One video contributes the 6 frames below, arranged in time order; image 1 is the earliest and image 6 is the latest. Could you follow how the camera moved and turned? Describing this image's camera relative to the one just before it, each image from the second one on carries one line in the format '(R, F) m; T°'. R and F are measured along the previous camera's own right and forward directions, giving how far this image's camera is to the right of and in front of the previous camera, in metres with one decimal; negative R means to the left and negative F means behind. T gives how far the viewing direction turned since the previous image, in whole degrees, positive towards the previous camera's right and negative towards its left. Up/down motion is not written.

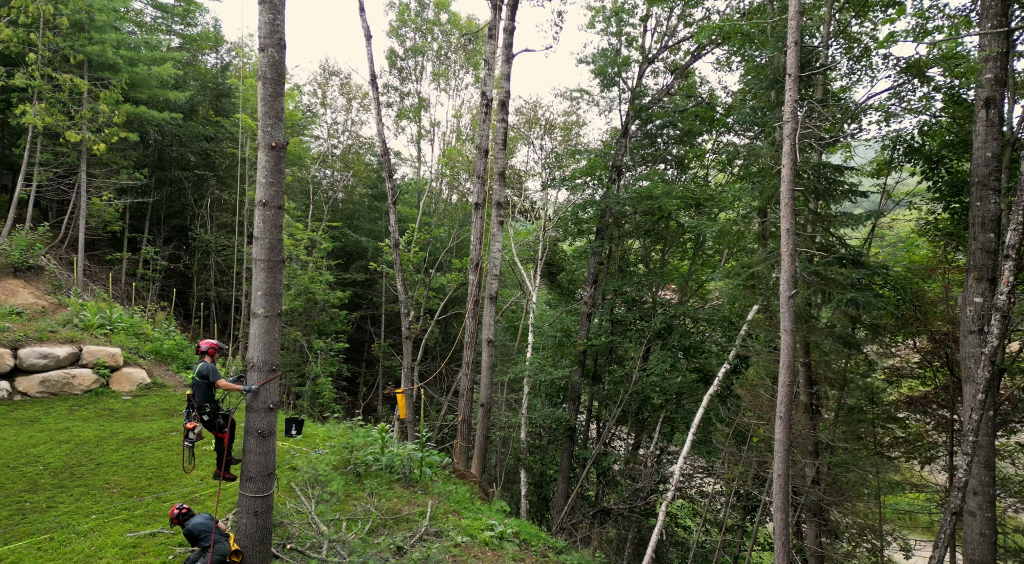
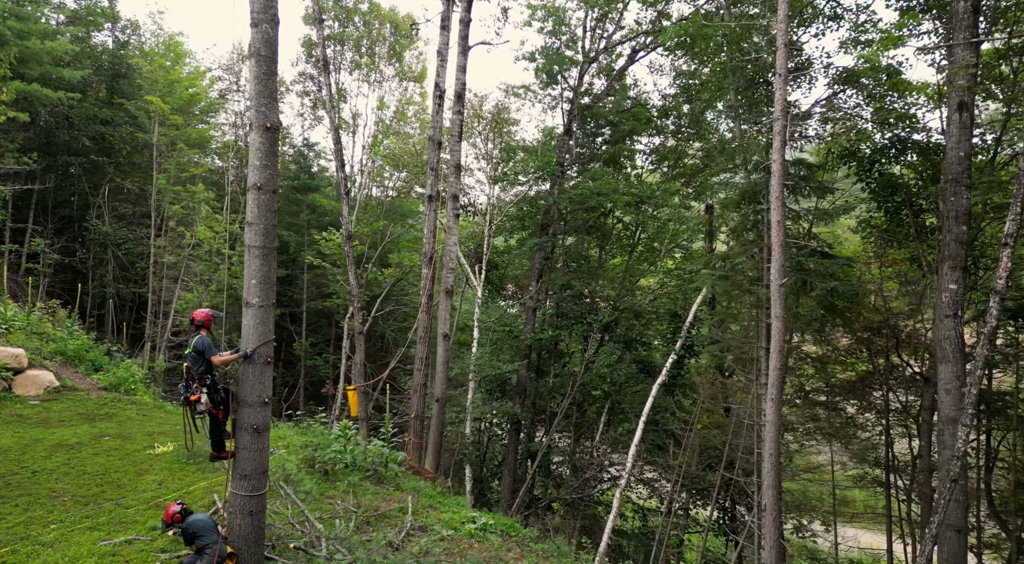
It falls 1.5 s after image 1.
(-1.5, +0.1) m; +9°
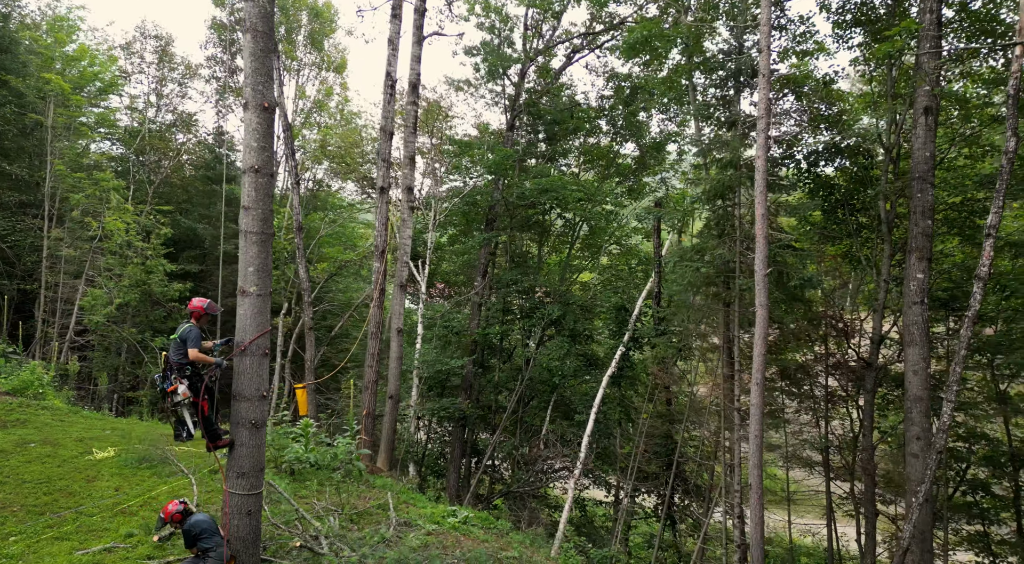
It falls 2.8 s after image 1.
(-1.5, +0.1) m; +9°
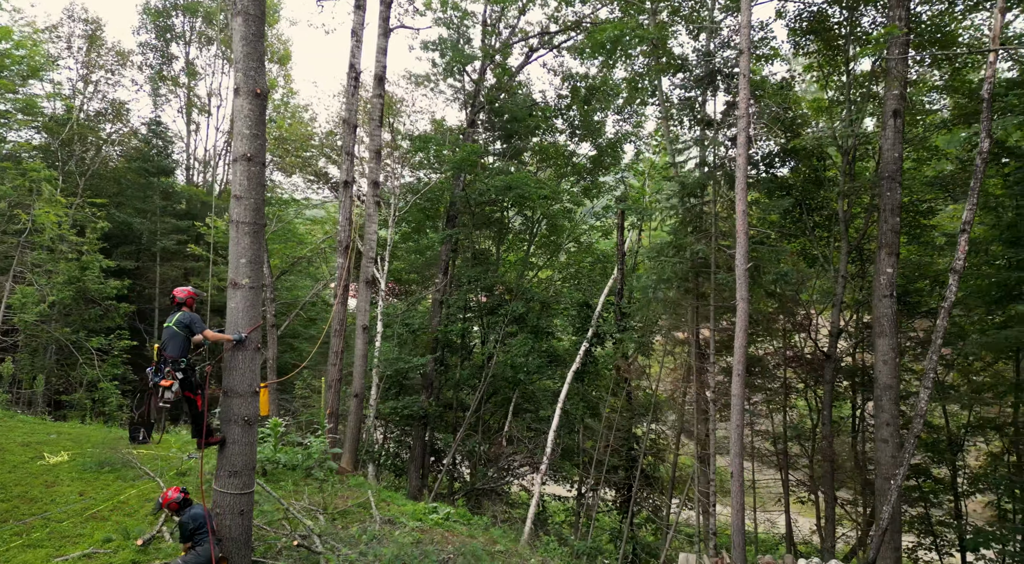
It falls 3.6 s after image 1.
(-0.8, 0.0) m; +6°
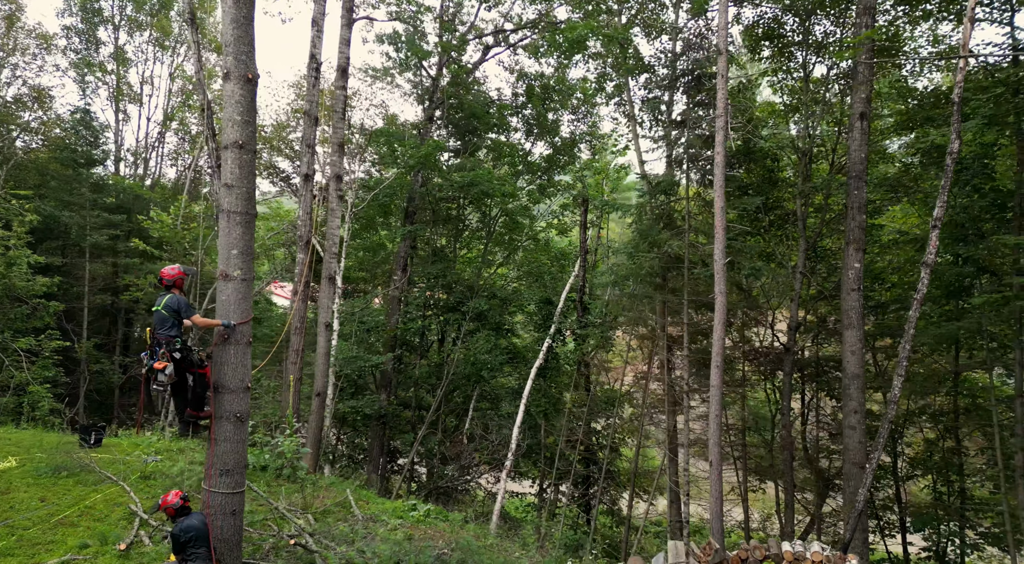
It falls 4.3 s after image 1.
(-0.8, 0.0) m; +6°
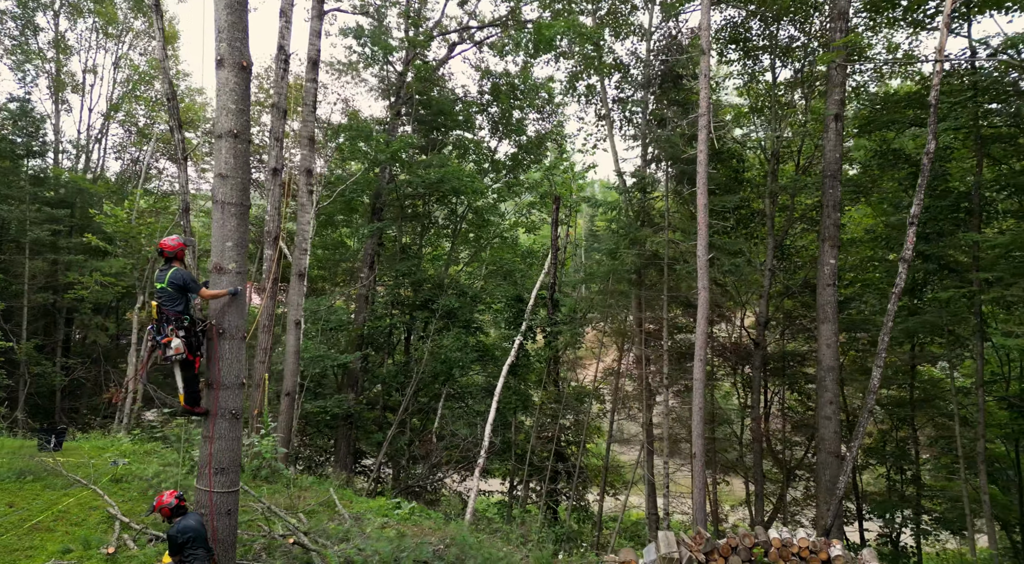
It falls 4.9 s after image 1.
(-0.7, 0.0) m; +4°
